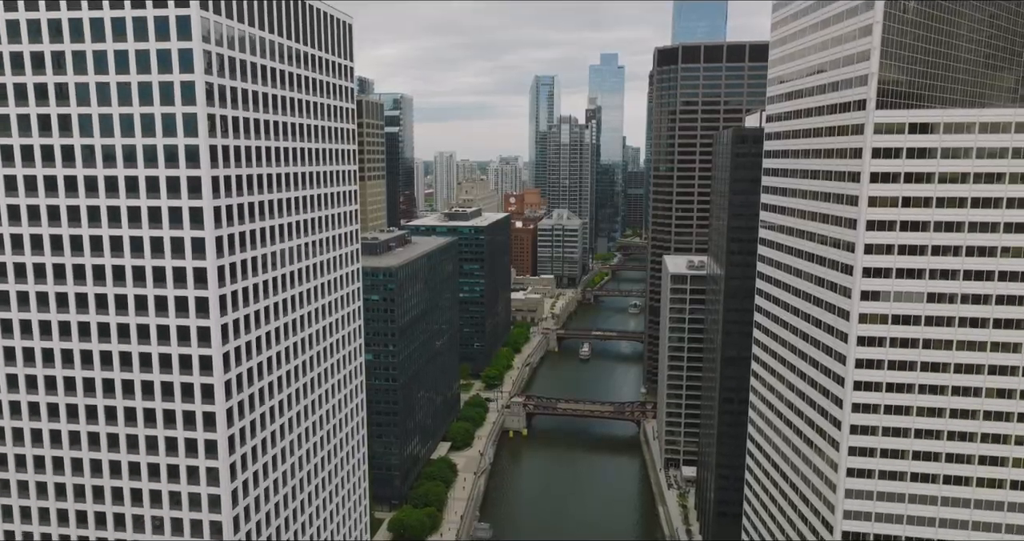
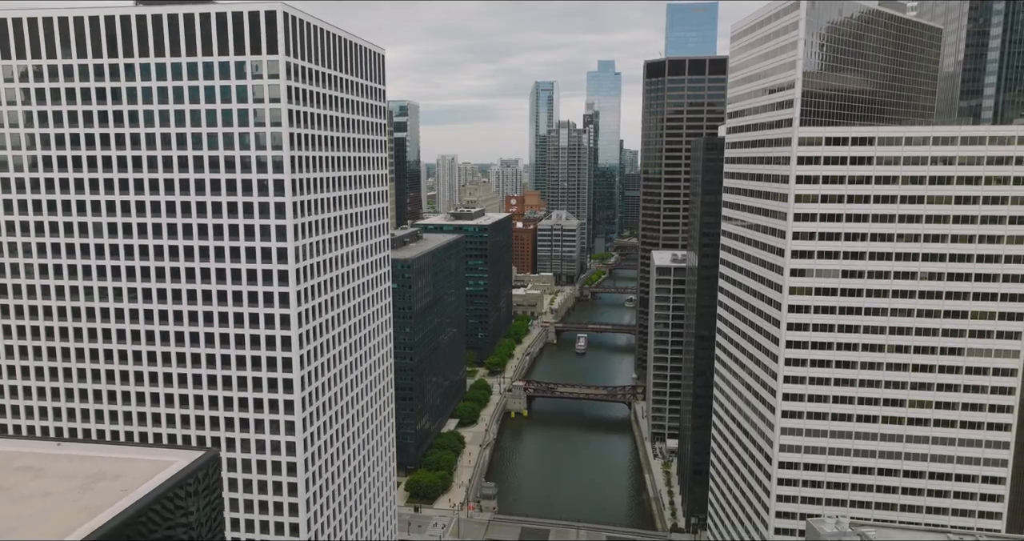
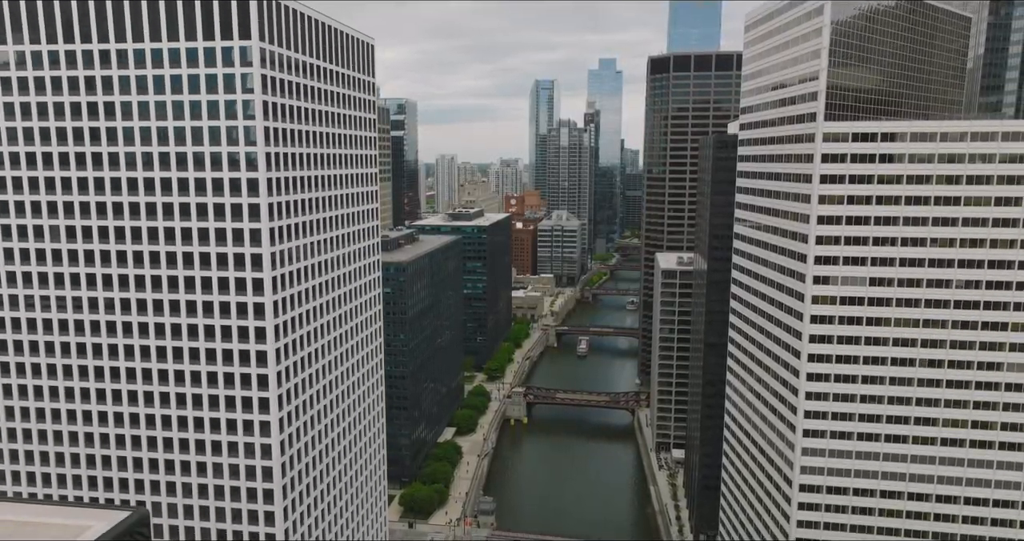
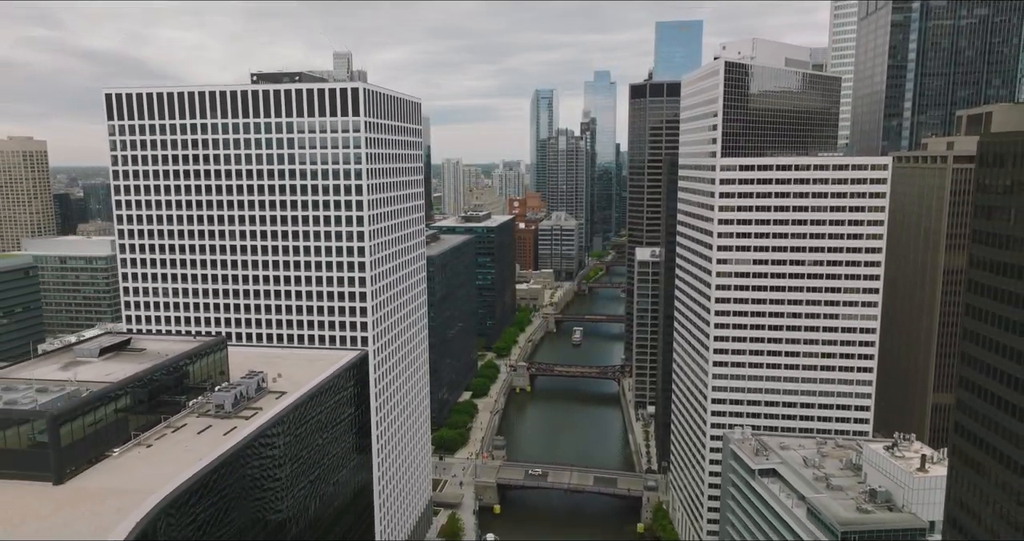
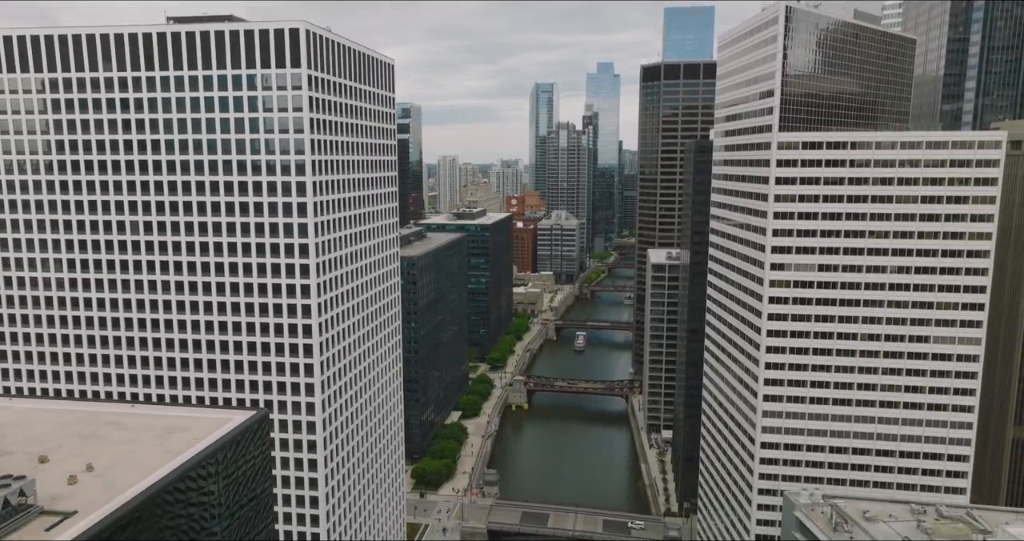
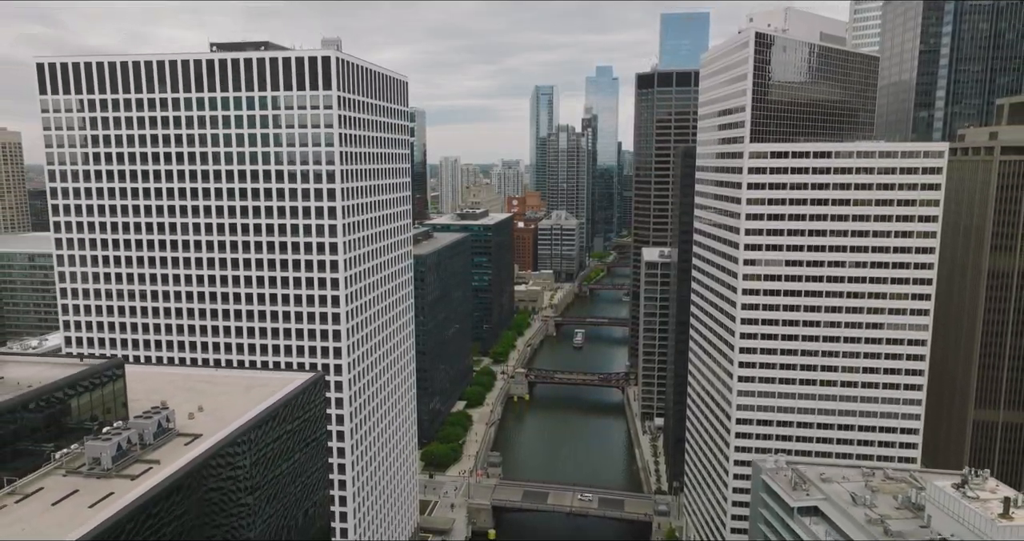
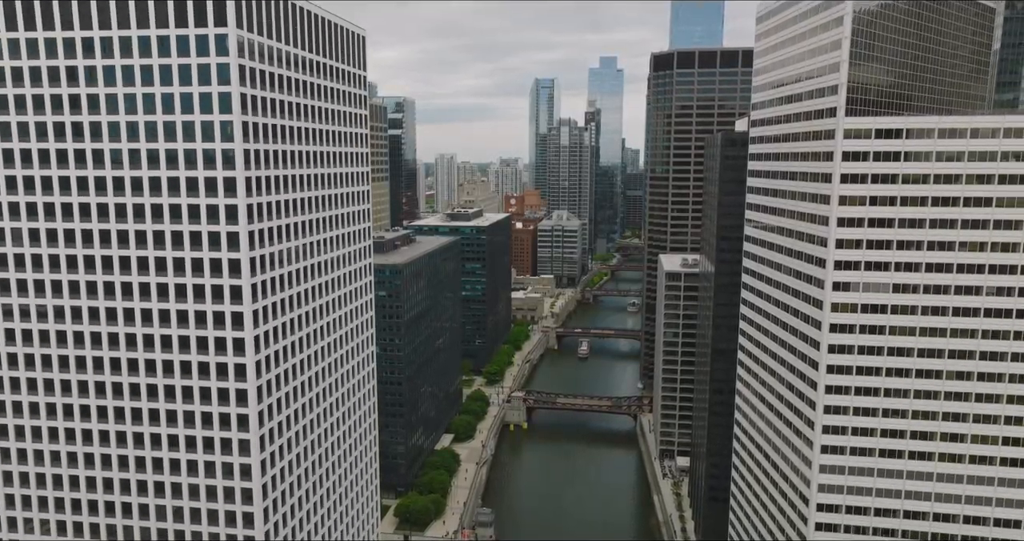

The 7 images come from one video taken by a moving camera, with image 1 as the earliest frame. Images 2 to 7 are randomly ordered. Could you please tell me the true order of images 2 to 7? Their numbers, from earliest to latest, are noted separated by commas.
7, 3, 2, 5, 6, 4
